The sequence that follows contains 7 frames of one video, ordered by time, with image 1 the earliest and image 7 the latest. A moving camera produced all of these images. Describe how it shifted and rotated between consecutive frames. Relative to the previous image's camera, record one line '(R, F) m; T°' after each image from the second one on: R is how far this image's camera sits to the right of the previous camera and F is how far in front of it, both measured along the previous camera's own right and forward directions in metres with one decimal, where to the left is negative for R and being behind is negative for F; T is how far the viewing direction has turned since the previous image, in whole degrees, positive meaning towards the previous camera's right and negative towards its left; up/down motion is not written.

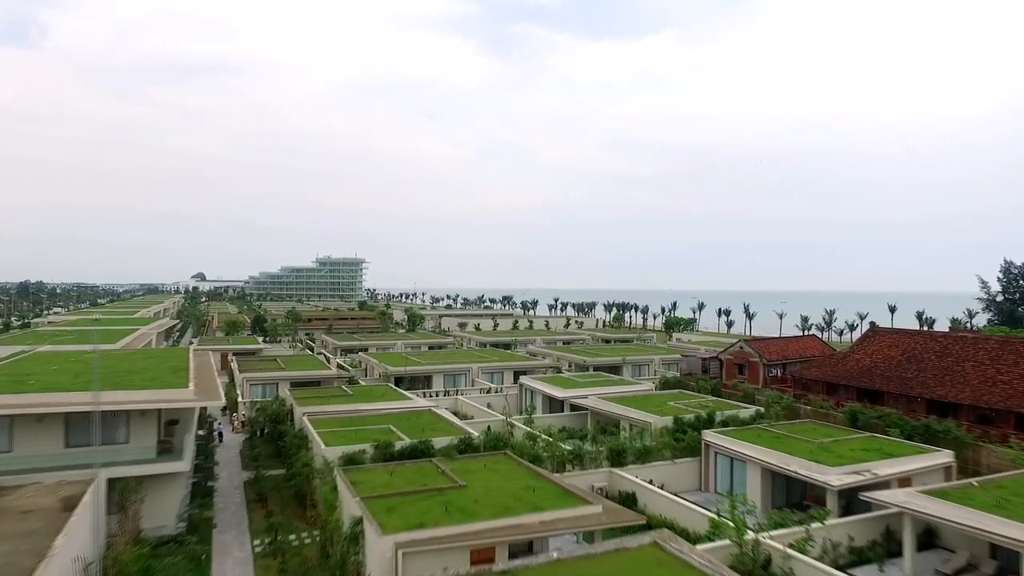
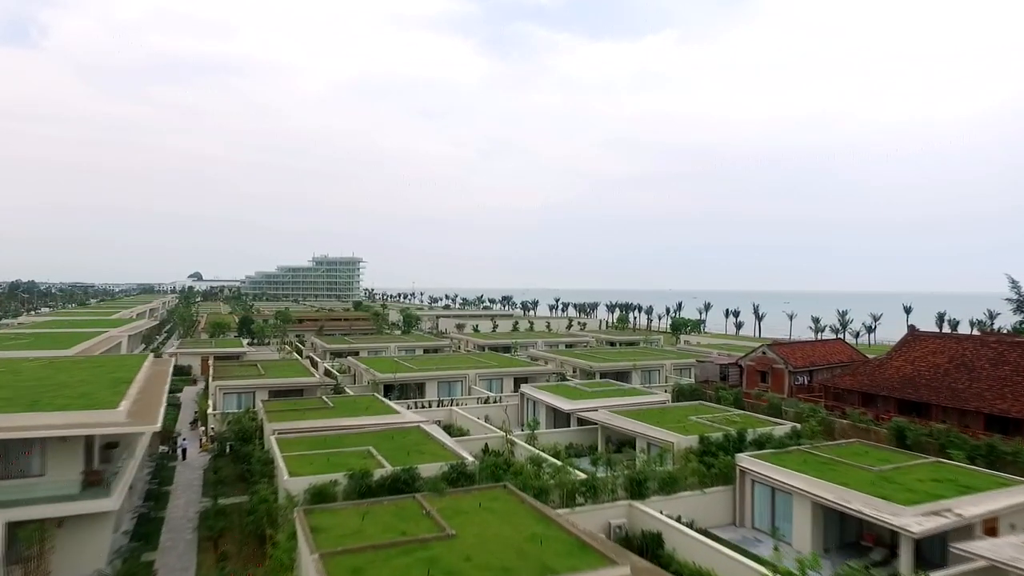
(0.0, +2.8) m; 0°
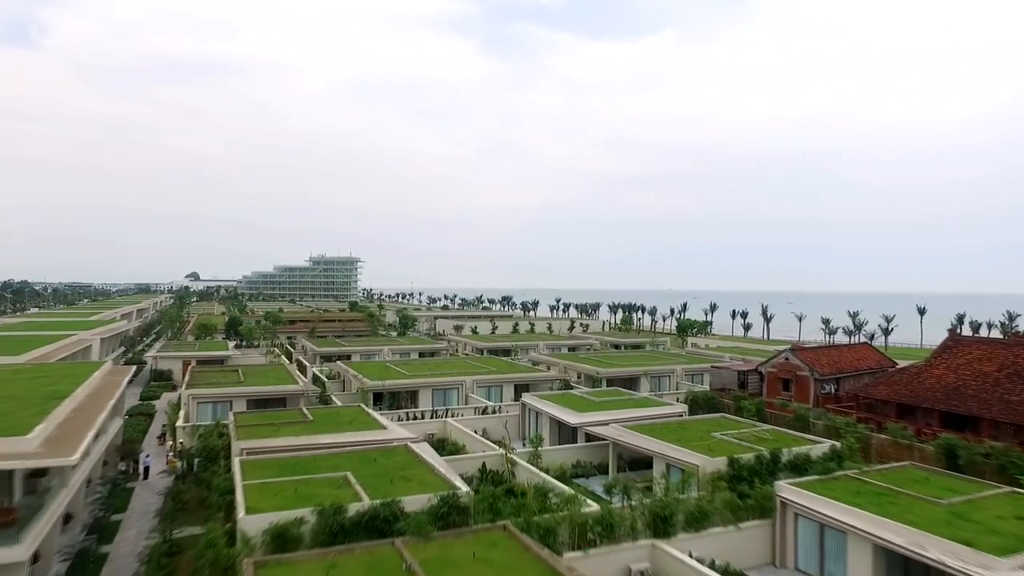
(0.0, +2.4) m; 0°
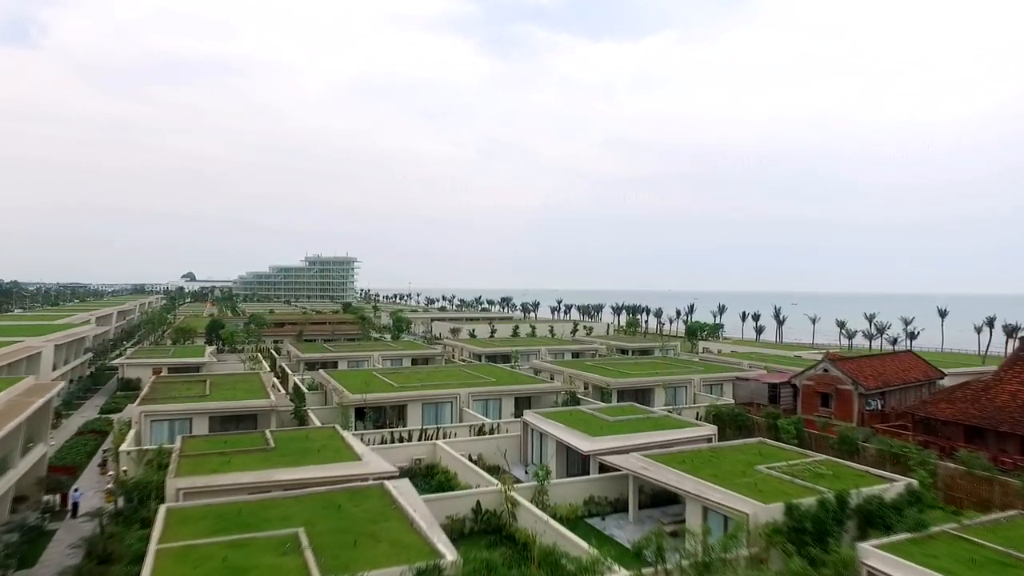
(0.0, +3.3) m; 0°
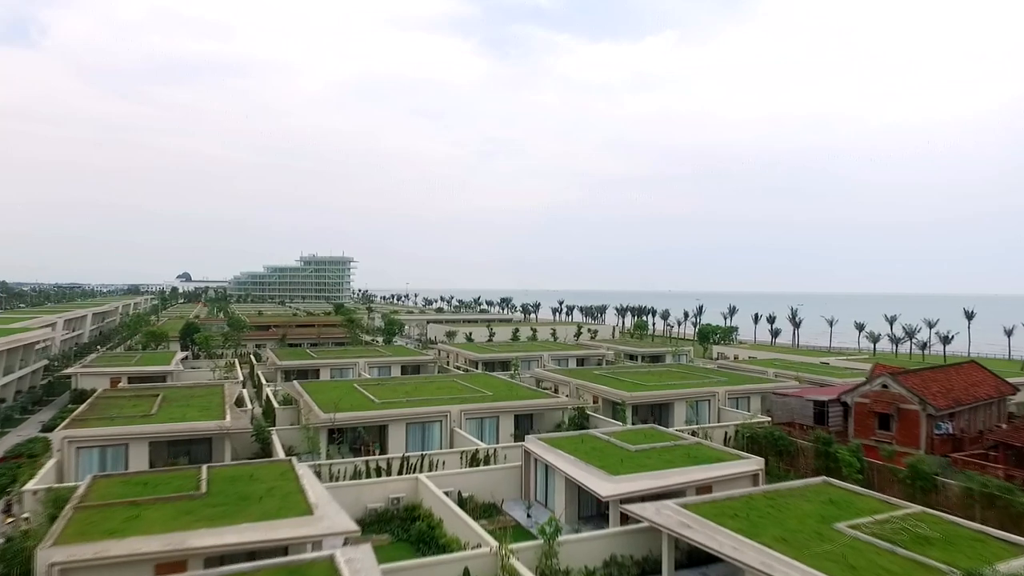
(0.0, +3.8) m; 0°
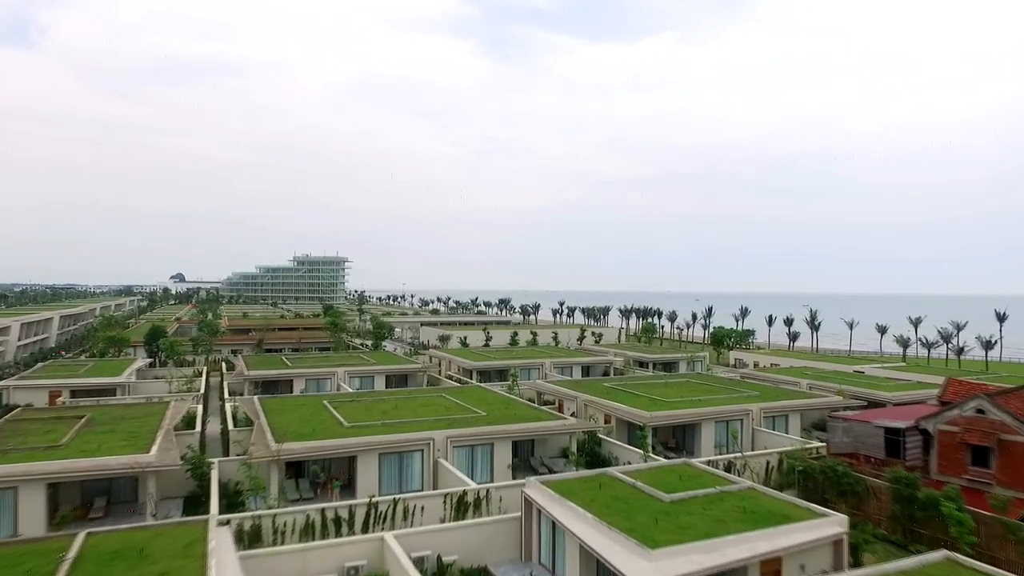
(+0.1, +4.2) m; 0°
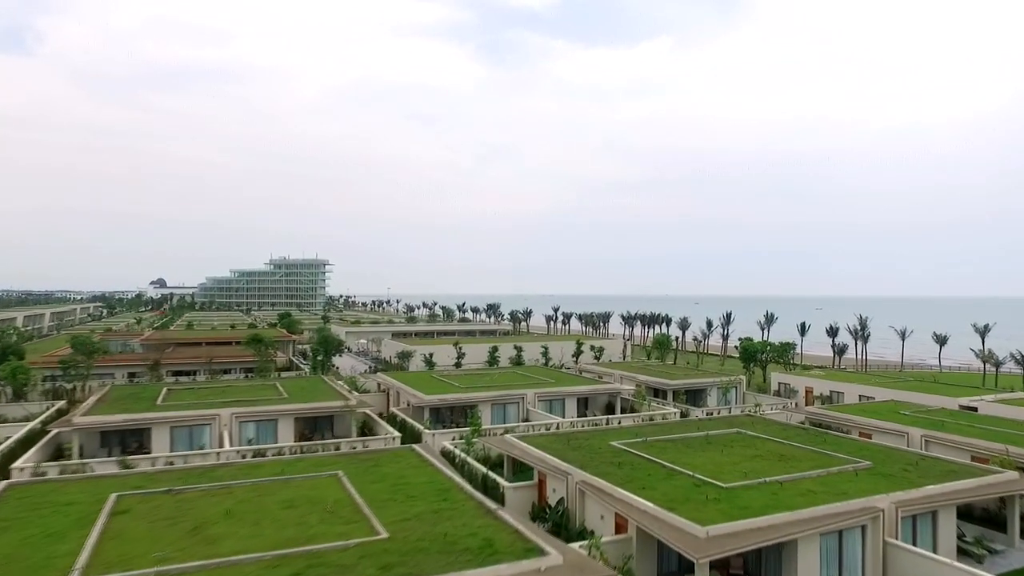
(+1.2, +10.6) m; 0°
